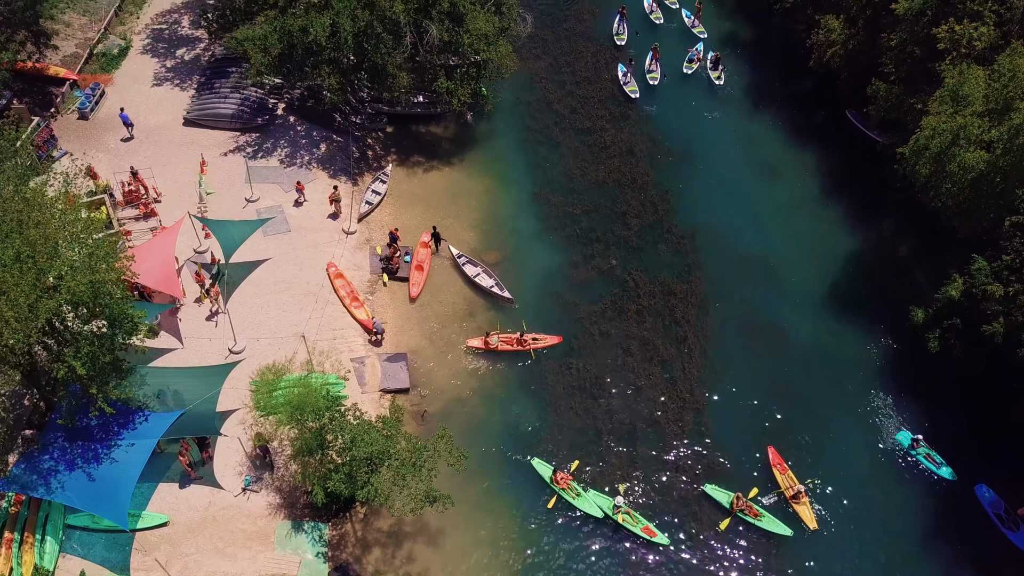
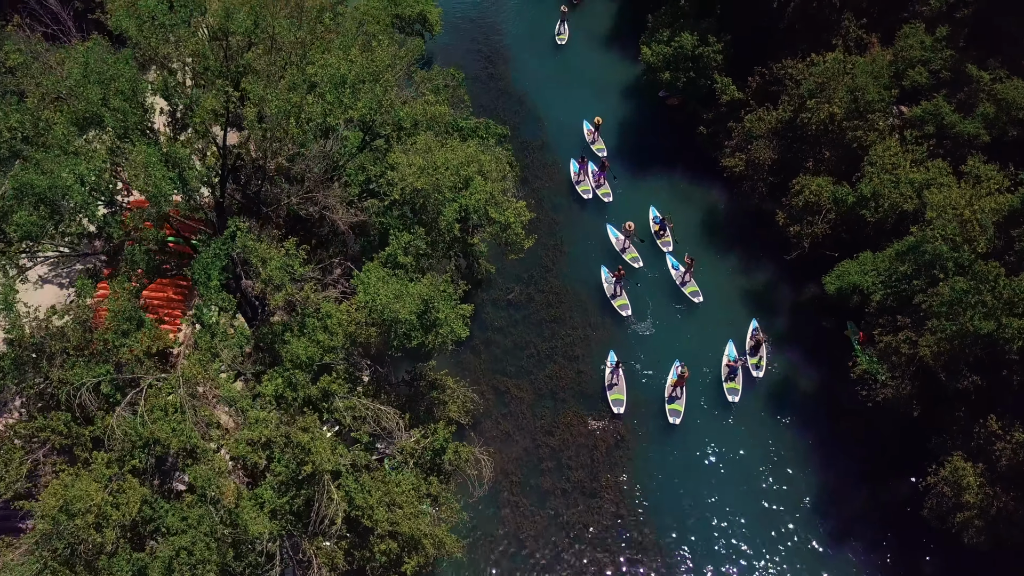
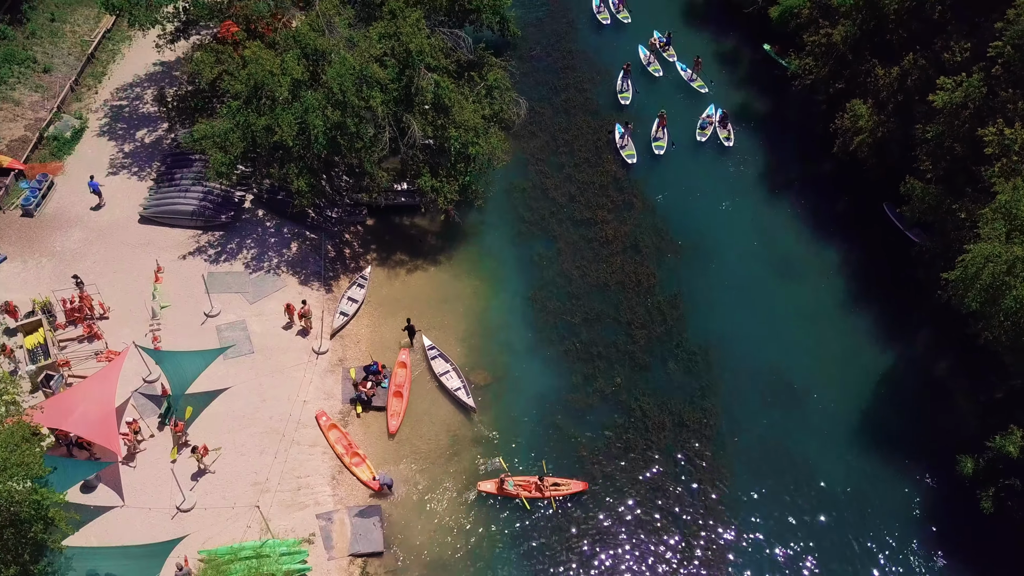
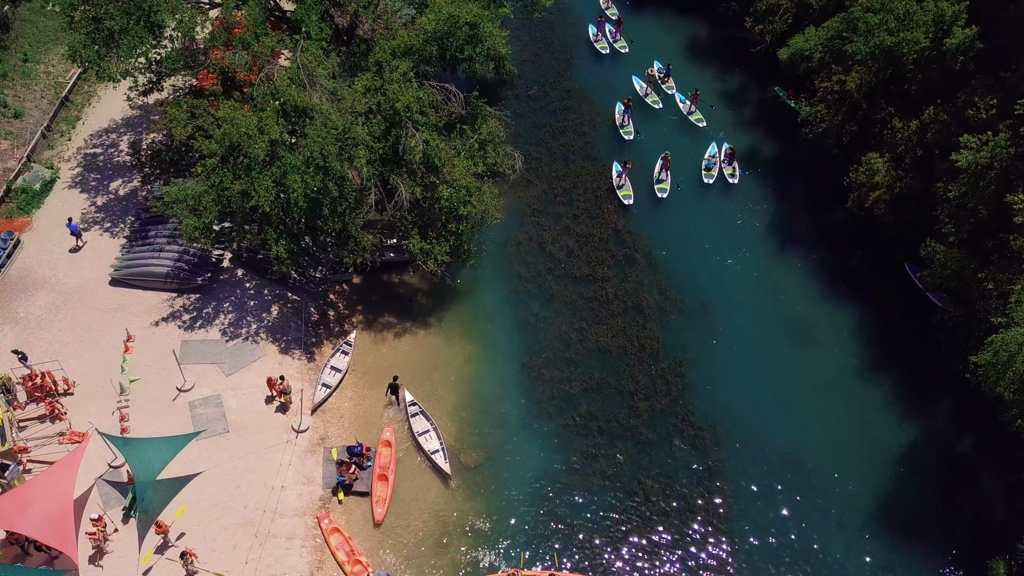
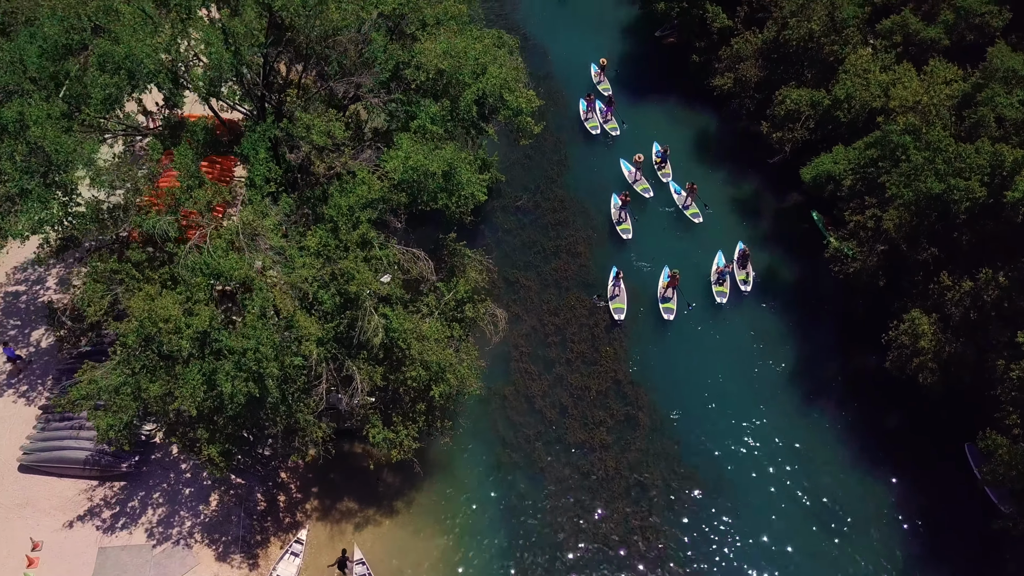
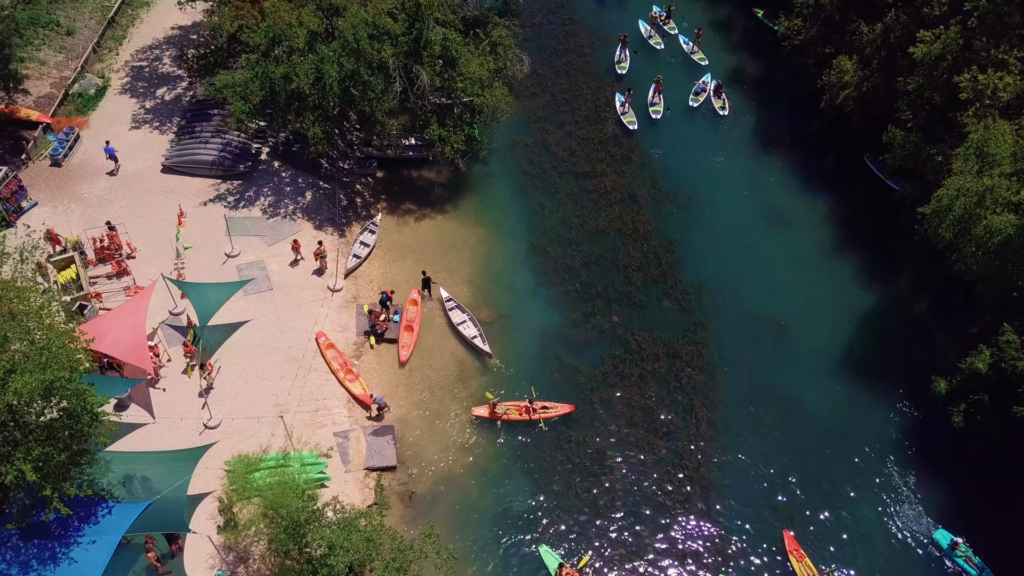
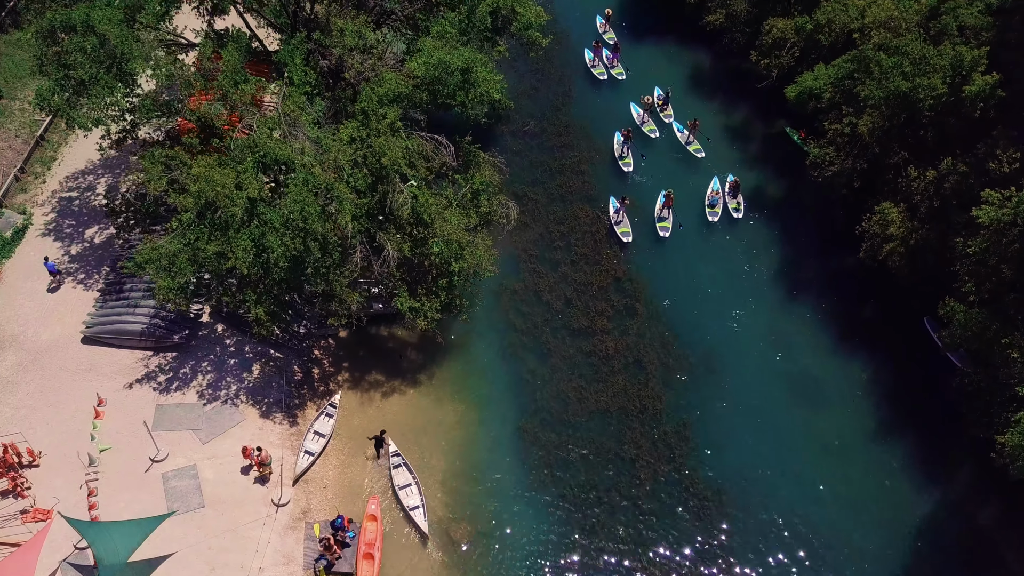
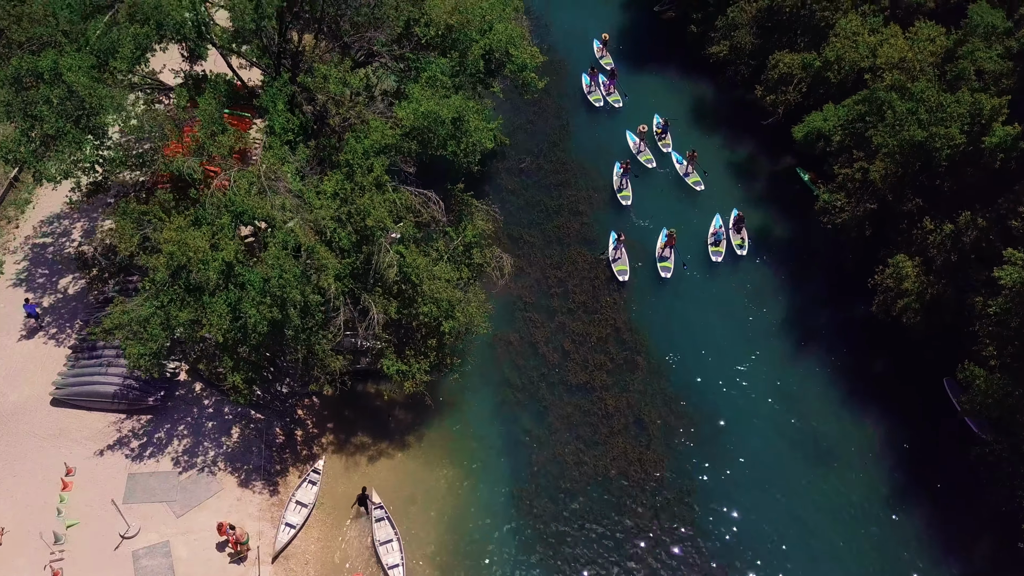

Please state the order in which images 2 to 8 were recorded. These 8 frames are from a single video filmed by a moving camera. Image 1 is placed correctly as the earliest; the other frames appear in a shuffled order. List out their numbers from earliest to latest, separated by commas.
6, 3, 4, 7, 8, 5, 2
